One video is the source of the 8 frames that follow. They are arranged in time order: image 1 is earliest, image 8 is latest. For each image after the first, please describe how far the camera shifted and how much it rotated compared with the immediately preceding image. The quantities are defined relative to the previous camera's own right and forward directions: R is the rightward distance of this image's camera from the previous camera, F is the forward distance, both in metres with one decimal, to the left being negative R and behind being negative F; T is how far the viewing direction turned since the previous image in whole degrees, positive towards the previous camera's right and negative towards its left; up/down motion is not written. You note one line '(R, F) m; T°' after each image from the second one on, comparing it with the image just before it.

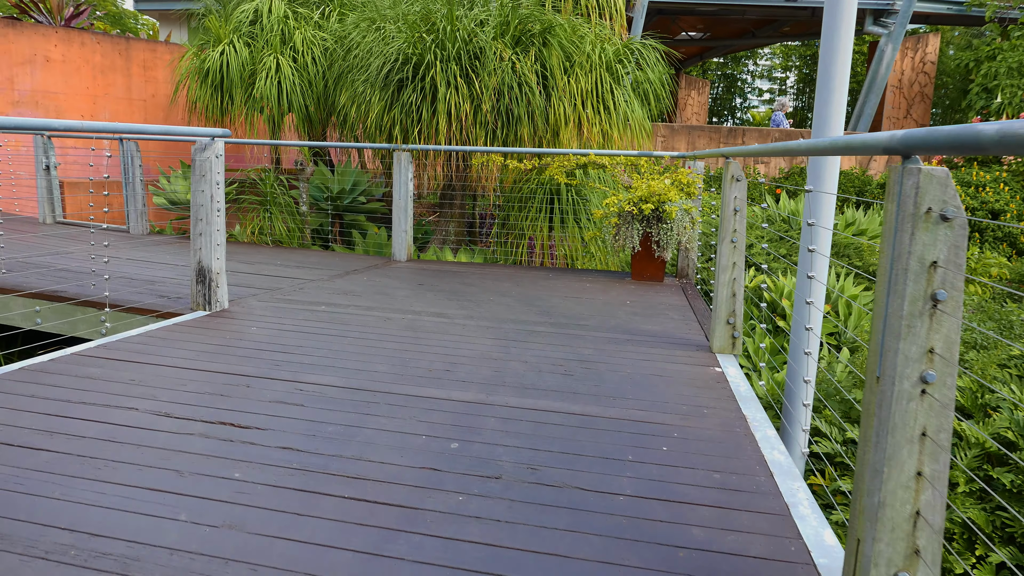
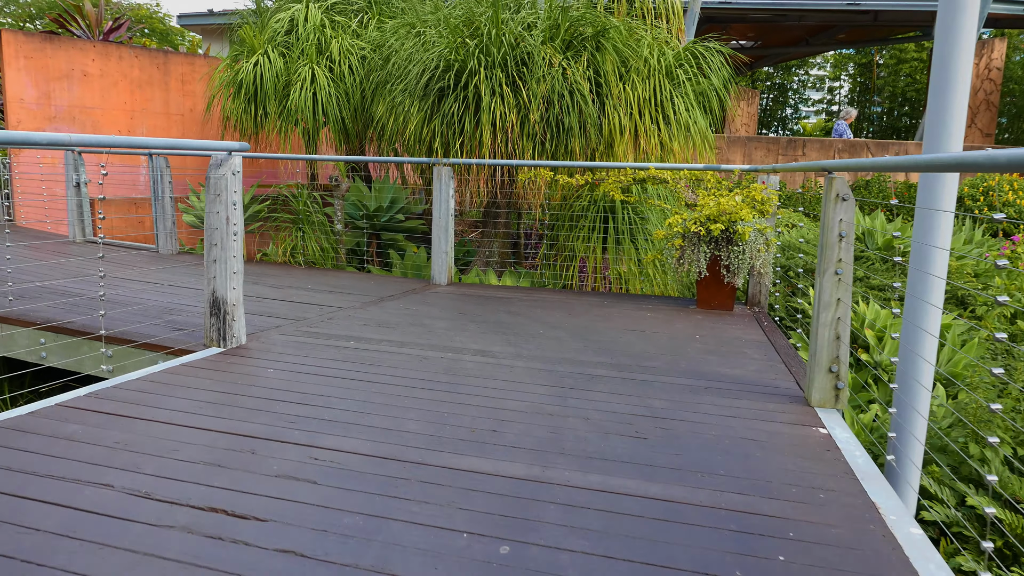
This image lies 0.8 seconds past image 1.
(-0.1, +0.4) m; -3°
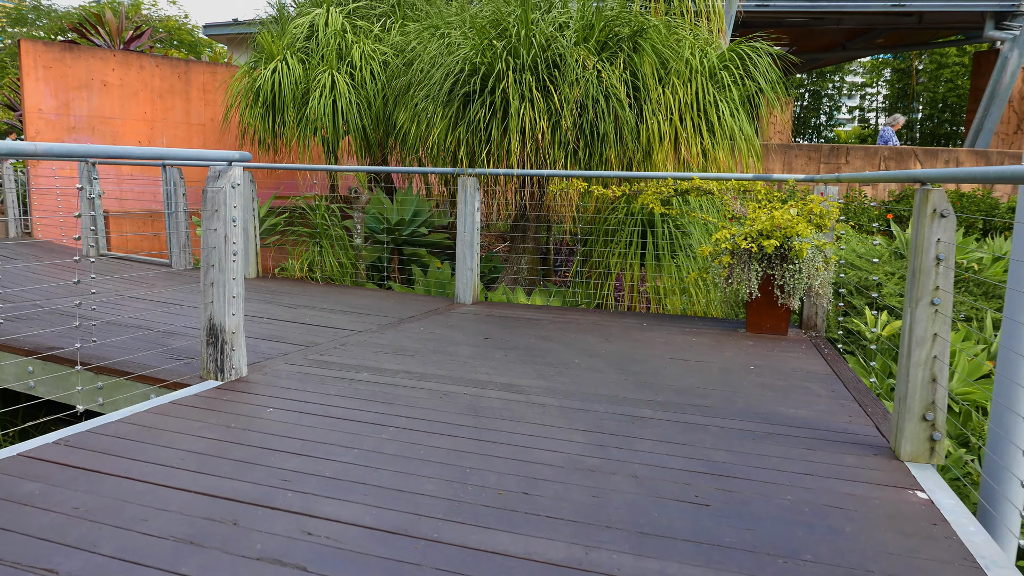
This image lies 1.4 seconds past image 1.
(0.0, +0.3) m; -2°
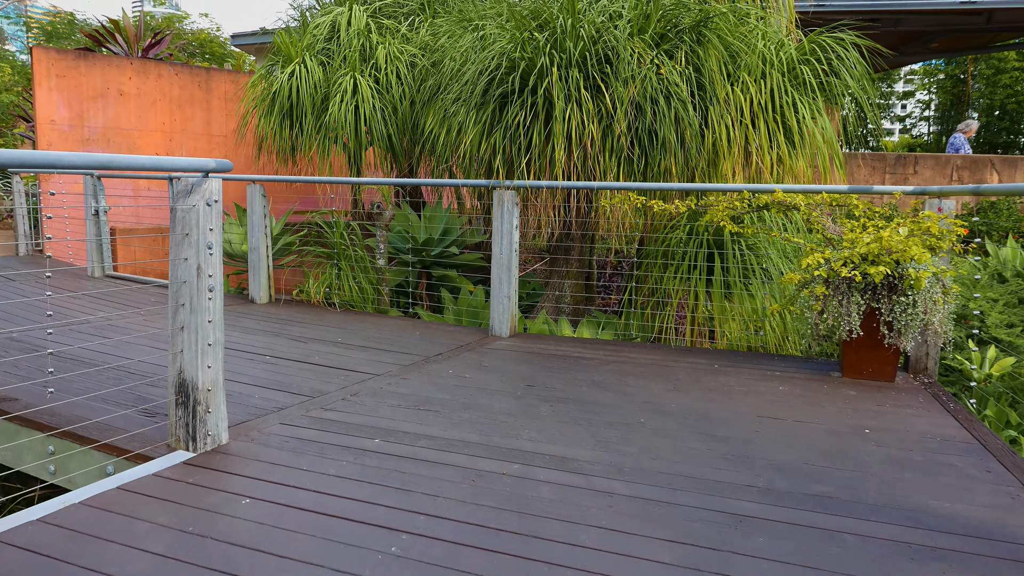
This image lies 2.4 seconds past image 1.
(-0.1, +0.6) m; -2°
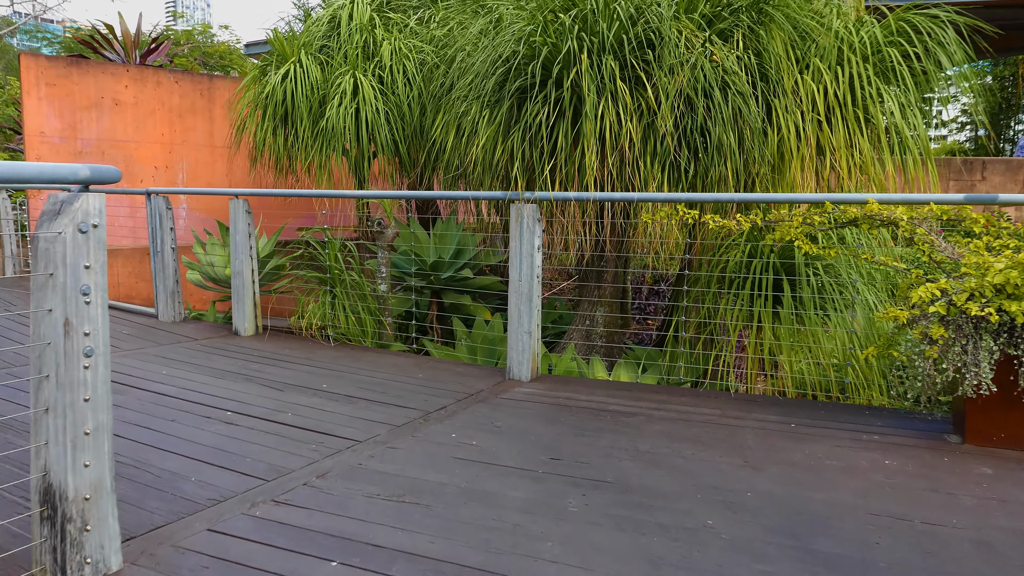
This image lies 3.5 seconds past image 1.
(0.0, +0.7) m; -2°
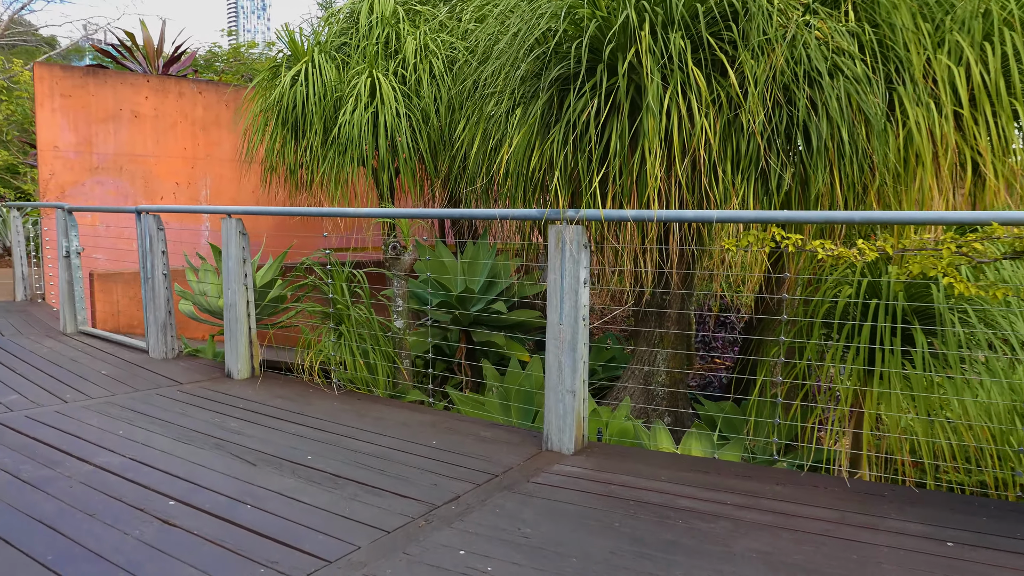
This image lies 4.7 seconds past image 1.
(0.0, +0.7) m; -4°
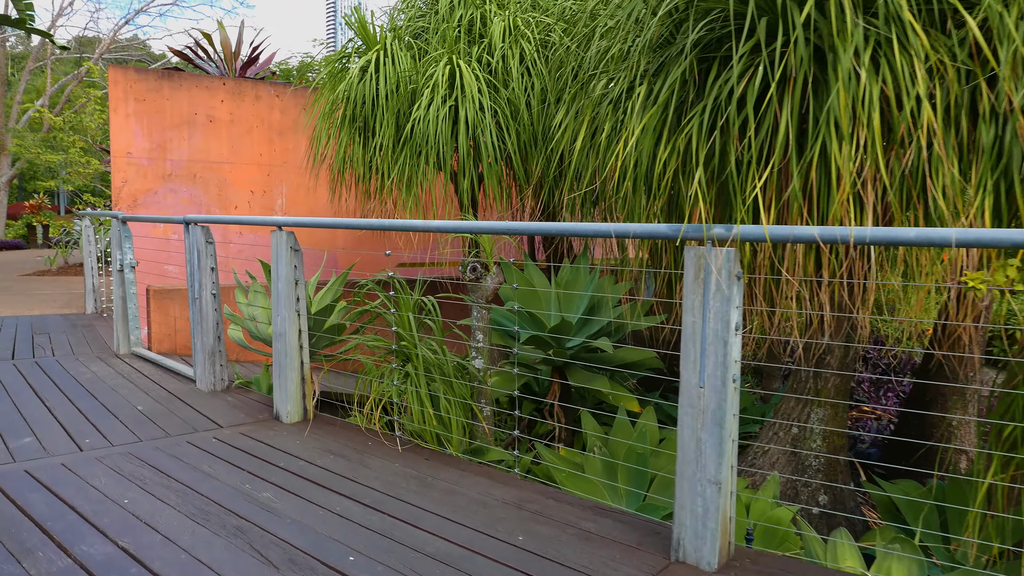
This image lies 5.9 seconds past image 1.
(-0.1, +0.7) m; -6°
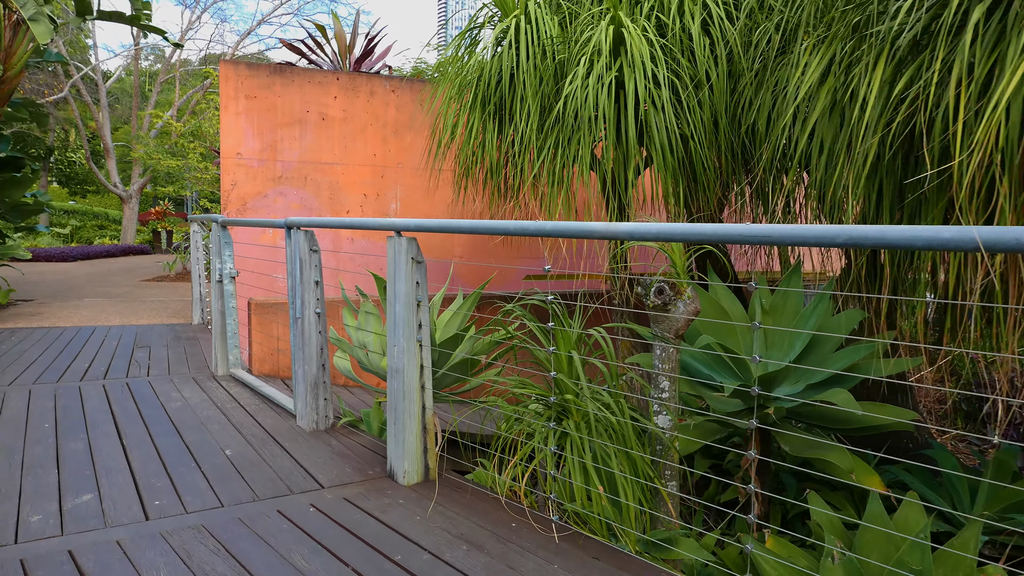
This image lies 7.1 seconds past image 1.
(-0.2, +0.7) m; -8°
